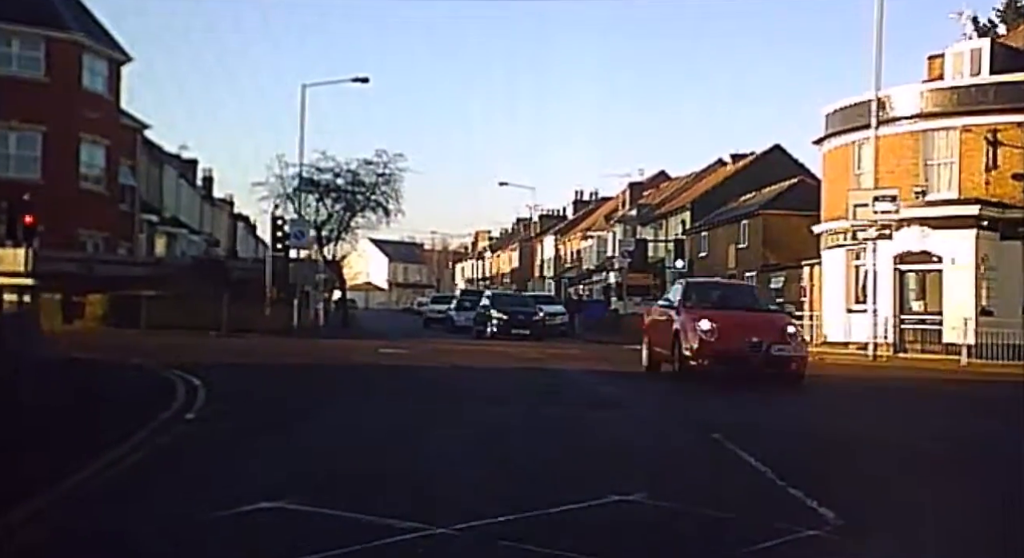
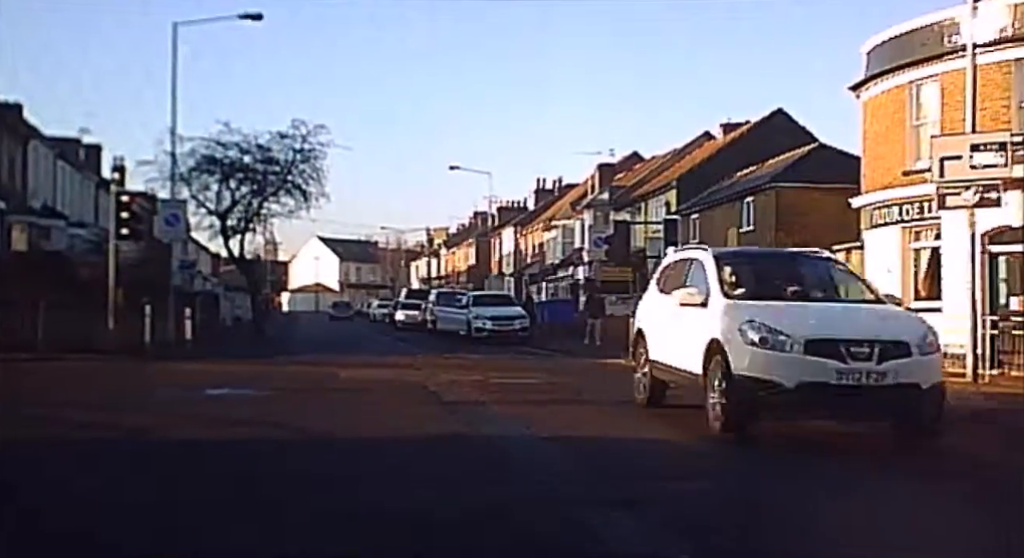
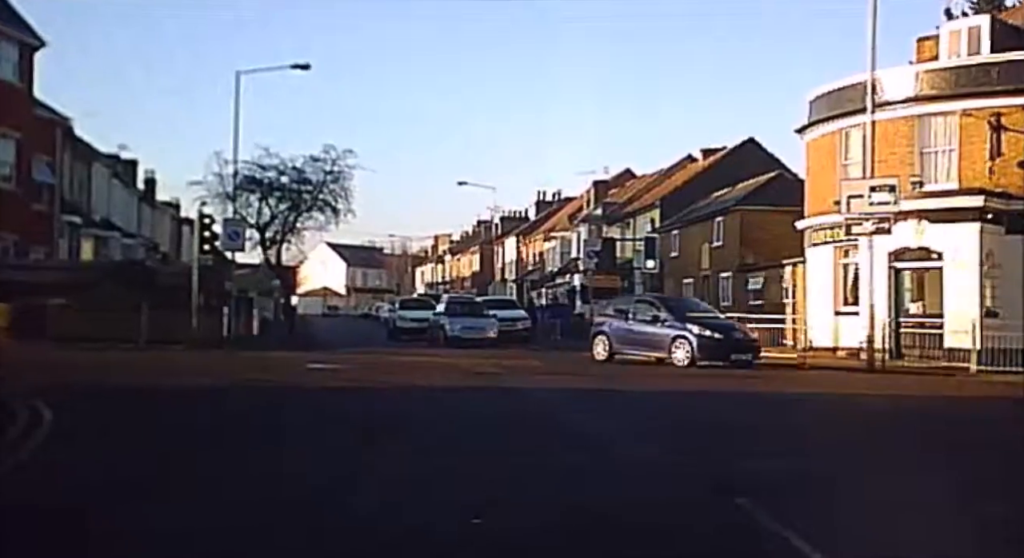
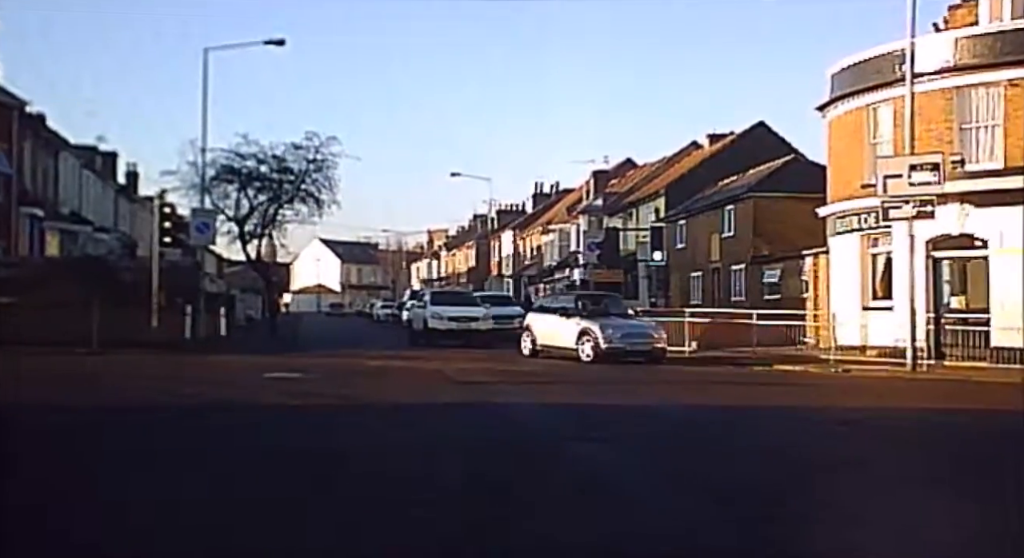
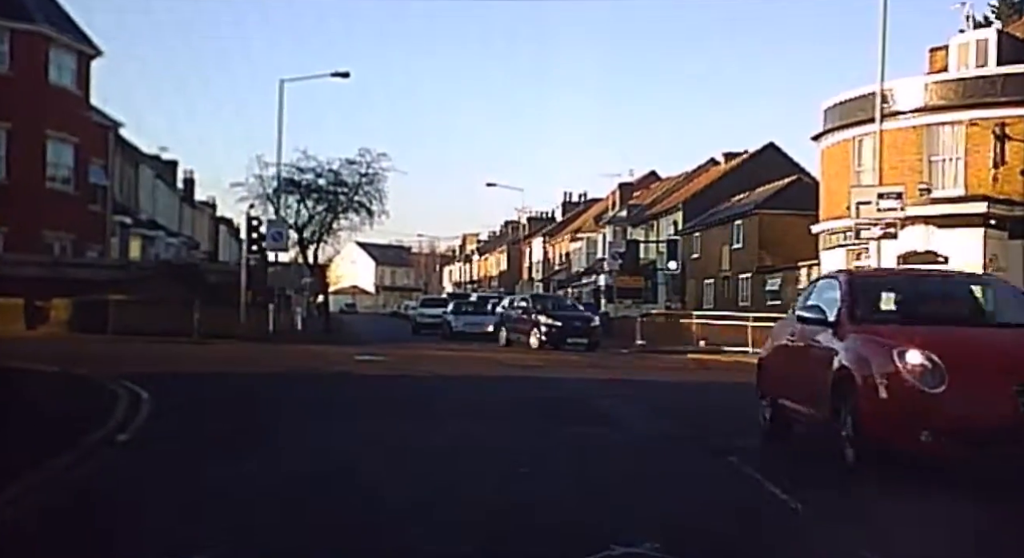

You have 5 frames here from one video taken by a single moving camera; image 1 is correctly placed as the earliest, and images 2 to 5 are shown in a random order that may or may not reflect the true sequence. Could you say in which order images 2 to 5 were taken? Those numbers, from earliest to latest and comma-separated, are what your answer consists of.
5, 3, 4, 2
